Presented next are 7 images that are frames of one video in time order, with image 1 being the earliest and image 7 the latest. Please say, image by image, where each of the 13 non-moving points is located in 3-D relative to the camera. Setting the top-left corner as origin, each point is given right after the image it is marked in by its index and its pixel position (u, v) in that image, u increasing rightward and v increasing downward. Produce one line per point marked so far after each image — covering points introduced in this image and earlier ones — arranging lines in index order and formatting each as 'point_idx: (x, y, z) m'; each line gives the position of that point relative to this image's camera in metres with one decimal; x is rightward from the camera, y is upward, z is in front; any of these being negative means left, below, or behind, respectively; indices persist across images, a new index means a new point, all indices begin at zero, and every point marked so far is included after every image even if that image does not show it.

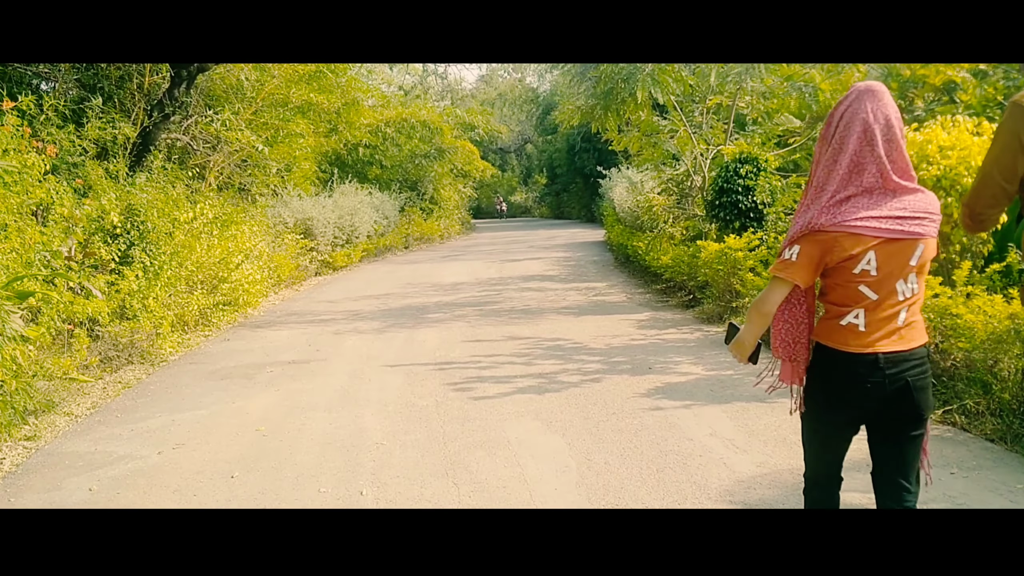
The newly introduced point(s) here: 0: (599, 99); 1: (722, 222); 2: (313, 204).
0: (+1.1, +2.3, +11.7) m
1: (+2.3, +0.7, +10.4) m
2: (-3.6, +1.5, +17.7) m
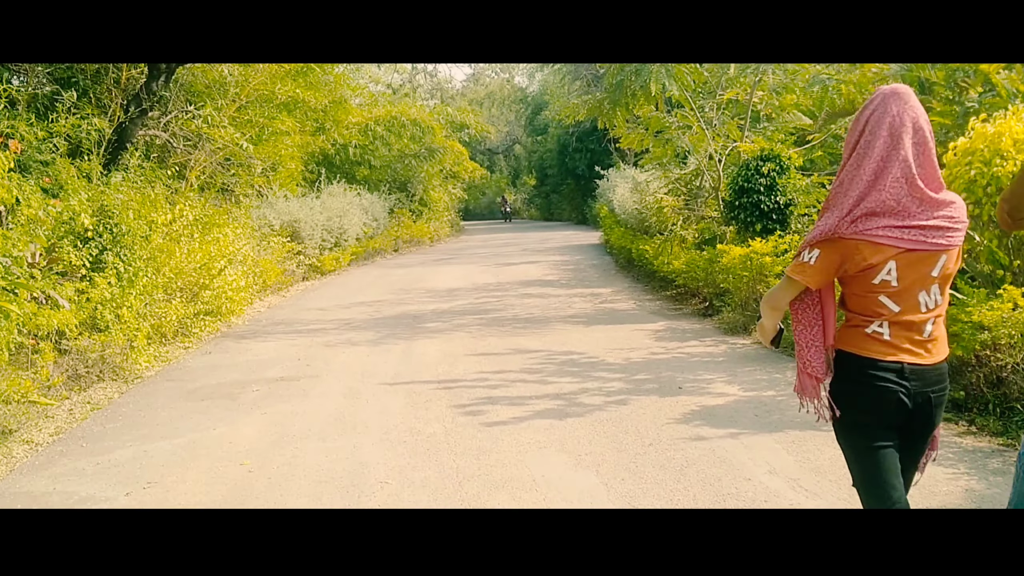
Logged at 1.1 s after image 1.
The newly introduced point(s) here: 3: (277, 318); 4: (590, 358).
0: (+1.1, +2.2, +11.1) m
1: (+2.3, +0.6, +9.7) m
2: (-3.7, +1.4, +16.9) m
3: (-2.7, -0.4, +11.0) m
4: (+0.6, -0.5, +7.5) m
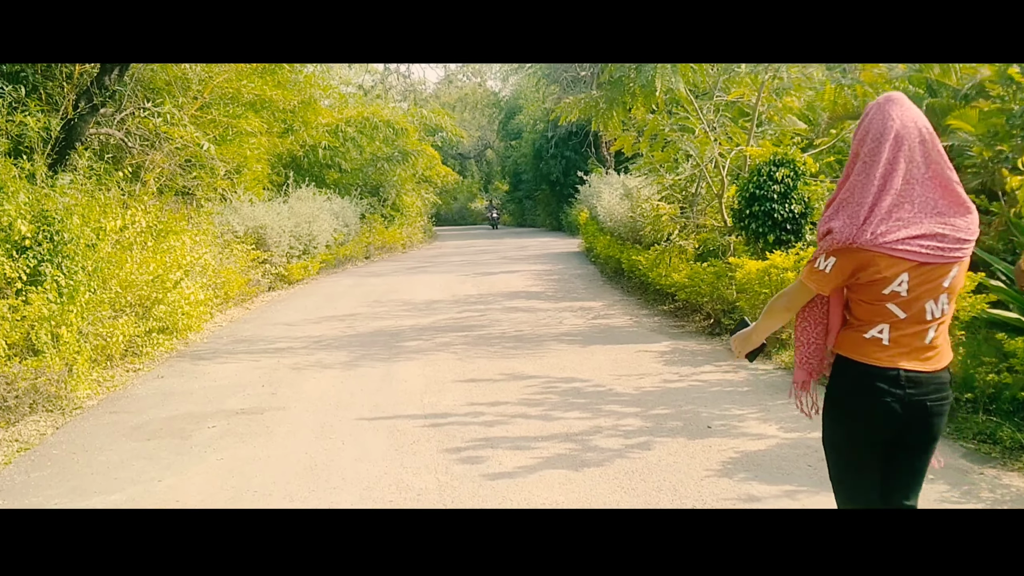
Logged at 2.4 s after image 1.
0: (+1.0, +2.1, +10.2) m
1: (+2.2, +0.5, +8.9) m
2: (-4.0, +1.3, +15.9) m
3: (-2.8, -0.5, +10.1) m
4: (+0.6, -0.7, +6.6) m
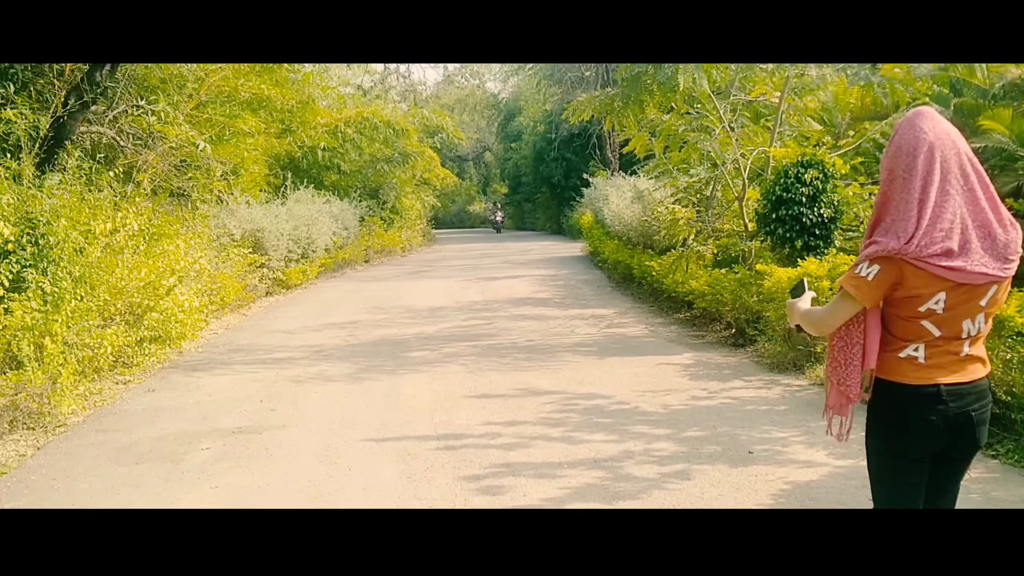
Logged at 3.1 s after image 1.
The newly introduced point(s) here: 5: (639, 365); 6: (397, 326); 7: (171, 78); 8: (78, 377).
0: (+1.1, +2.0, +9.7) m
1: (+2.3, +0.4, +8.4) m
2: (-3.9, +1.2, +15.4) m
3: (-2.7, -0.6, +9.6) m
4: (+0.7, -0.7, +6.1) m
5: (+1.0, -0.6, +7.7) m
6: (-1.2, -0.4, +10.6) m
7: (-4.8, +3.0, +13.7) m
8: (-3.1, -0.6, +7.0) m
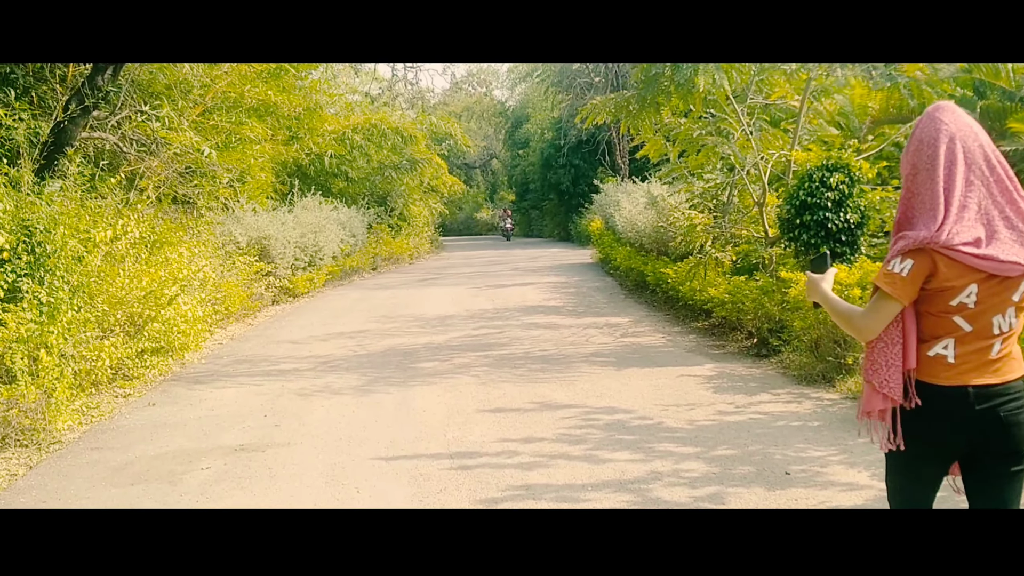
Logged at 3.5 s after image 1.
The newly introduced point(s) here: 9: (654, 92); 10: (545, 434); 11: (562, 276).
0: (+1.2, +1.9, +9.4) m
1: (+2.4, +0.4, +8.1) m
2: (-3.8, +1.1, +15.1) m
3: (-2.6, -0.6, +9.3) m
4: (+0.8, -0.8, +5.8) m
5: (+1.1, -0.7, +7.4) m
6: (-1.1, -0.5, +10.3) m
7: (-4.7, +2.8, +13.5) m
8: (-3.0, -0.7, +6.7) m
9: (+1.3, +1.8, +9.1) m
10: (+0.2, -0.8, +5.6) m
11: (+0.9, +0.2, +17.9) m
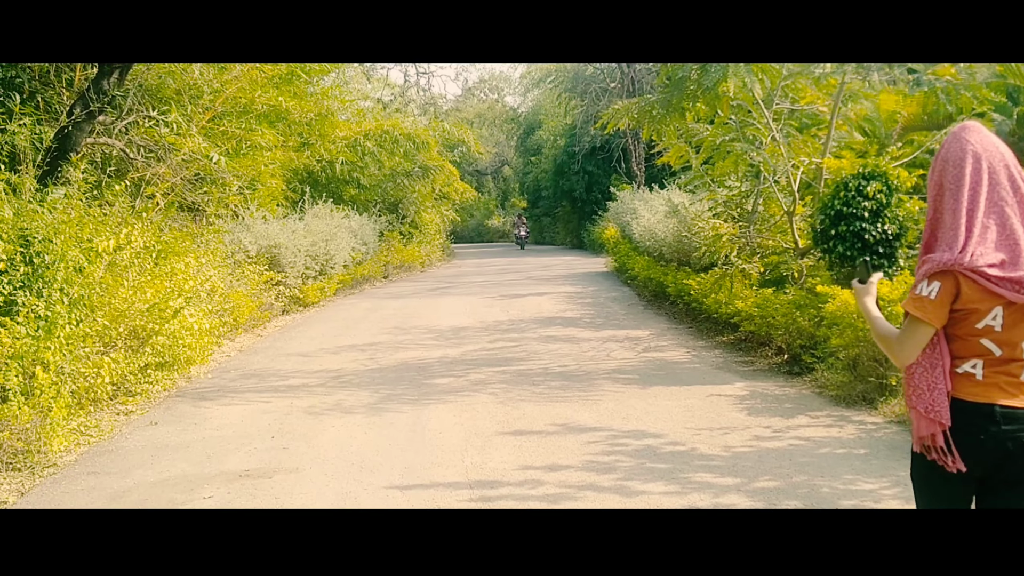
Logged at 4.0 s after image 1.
0: (+1.4, +1.8, +9.1) m
1: (+2.6, +0.2, +7.7) m
2: (-3.5, +0.9, +14.8) m
3: (-2.4, -0.7, +8.9) m
4: (+0.9, -0.9, +5.5) m
5: (+1.3, -0.8, +7.0) m
6: (-0.9, -0.6, +9.9) m
7: (-4.4, +2.7, +13.2) m
8: (-2.9, -0.8, +6.4) m
9: (+1.5, +1.7, +8.8) m
10: (+0.3, -0.9, +5.2) m
11: (+1.2, 0.0, +17.5) m
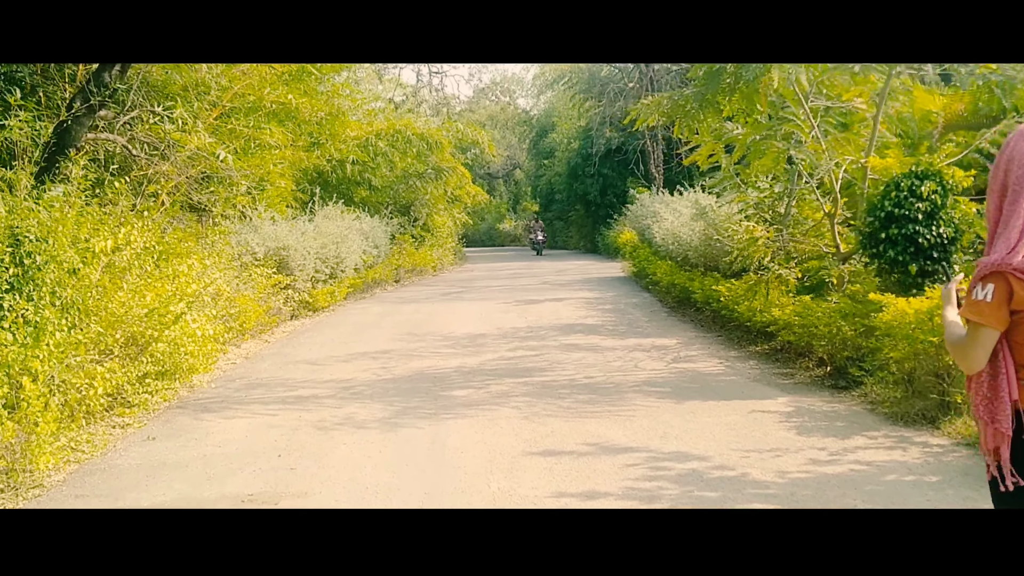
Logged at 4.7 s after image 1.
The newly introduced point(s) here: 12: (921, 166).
0: (+1.6, +1.7, +8.5) m
1: (+2.8, +0.2, +7.2) m
2: (-3.3, +0.9, +14.3) m
3: (-2.2, -0.8, +8.4) m
4: (+1.1, -0.9, +4.9) m
5: (+1.4, -0.8, +6.5) m
6: (-0.7, -0.7, +9.4) m
7: (-4.2, +2.7, +12.7) m
8: (-2.7, -0.8, +5.9) m
9: (+1.7, +1.7, +8.2) m
10: (+0.5, -1.0, +4.7) m
11: (+1.4, 0.0, +16.9) m
12: (+3.0, +0.9, +7.2) m
